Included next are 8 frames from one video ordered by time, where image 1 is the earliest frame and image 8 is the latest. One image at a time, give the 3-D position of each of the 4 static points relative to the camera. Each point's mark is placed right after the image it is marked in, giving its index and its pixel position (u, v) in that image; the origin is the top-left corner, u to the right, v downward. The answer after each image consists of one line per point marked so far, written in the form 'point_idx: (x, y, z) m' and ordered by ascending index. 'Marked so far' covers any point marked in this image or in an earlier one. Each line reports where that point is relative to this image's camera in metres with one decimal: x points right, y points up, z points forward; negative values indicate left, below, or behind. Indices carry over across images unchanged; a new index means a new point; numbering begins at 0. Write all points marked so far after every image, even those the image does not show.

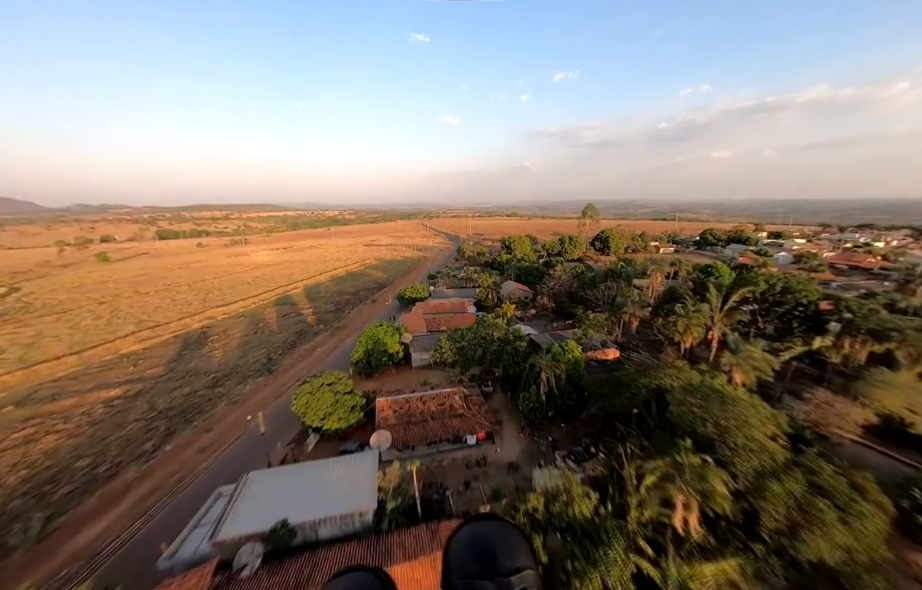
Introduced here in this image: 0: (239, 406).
0: (-13.8, -6.9, +17.3) m
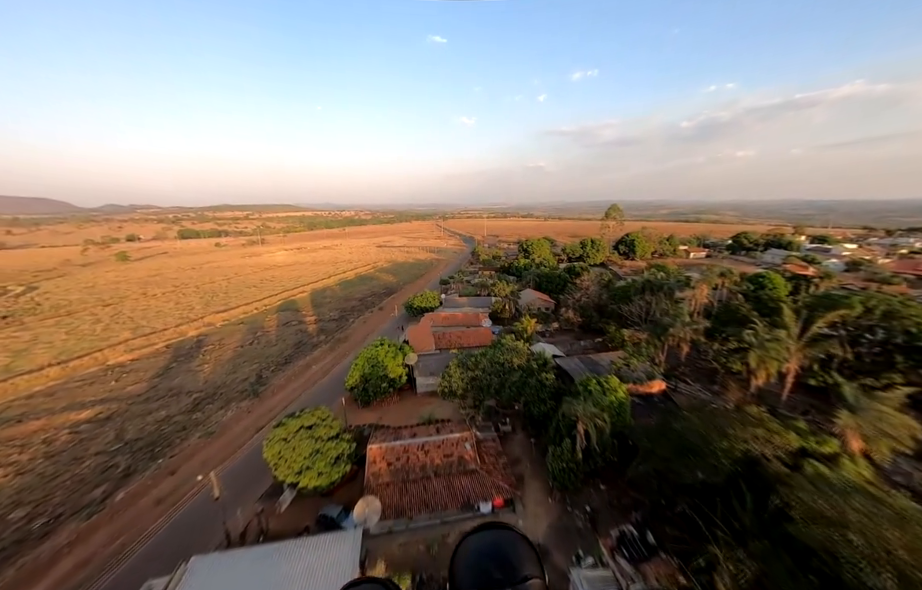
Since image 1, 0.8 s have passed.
0: (-13.2, -7.7, +14.8) m
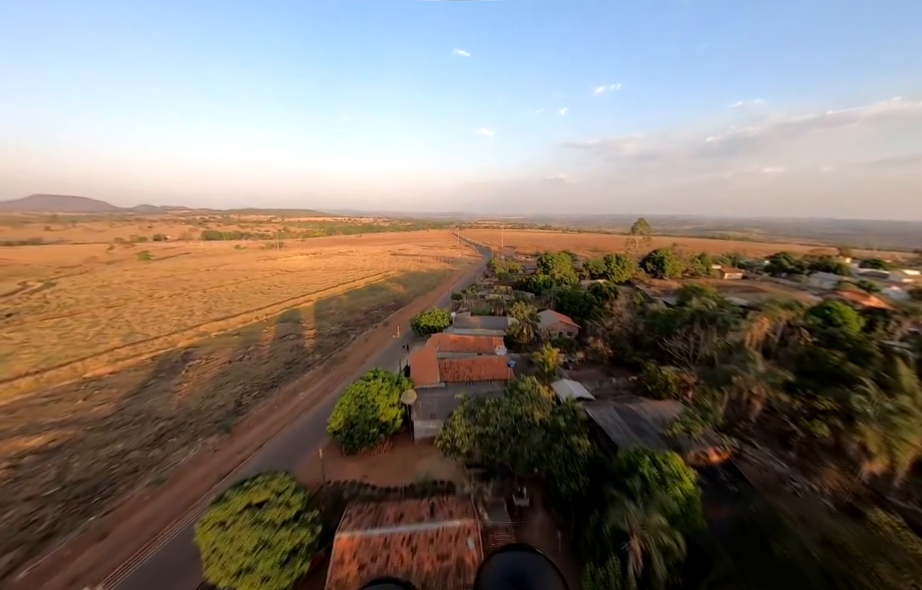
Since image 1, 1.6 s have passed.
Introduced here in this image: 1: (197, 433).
0: (-13.0, -8.6, +12.2) m
1: (-14.6, -7.7, +15.4) m
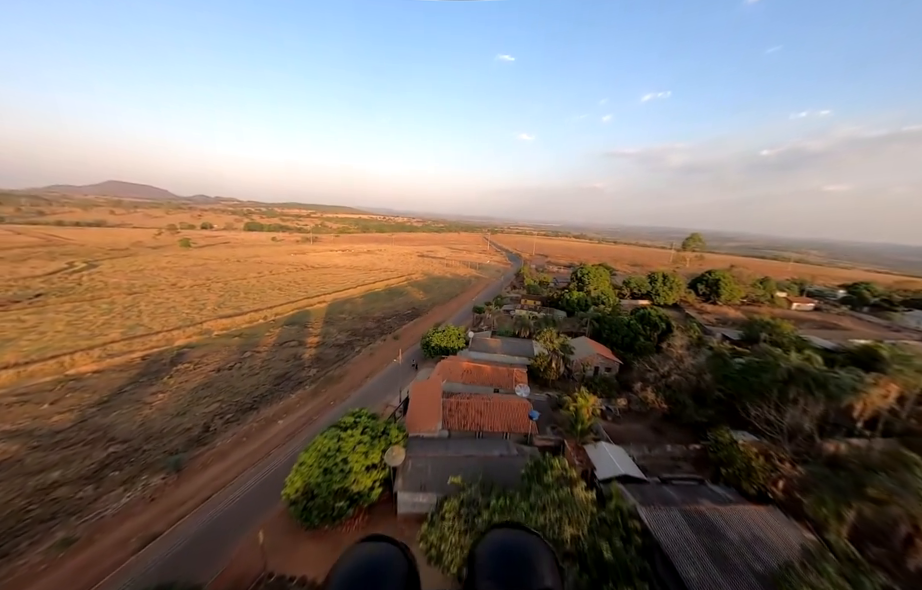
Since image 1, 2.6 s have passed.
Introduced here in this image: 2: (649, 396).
0: (-13.4, -8.9, +9.5) m
1: (-14.6, -8.0, +12.8) m
2: (+12.5, -6.7, +18.6) m
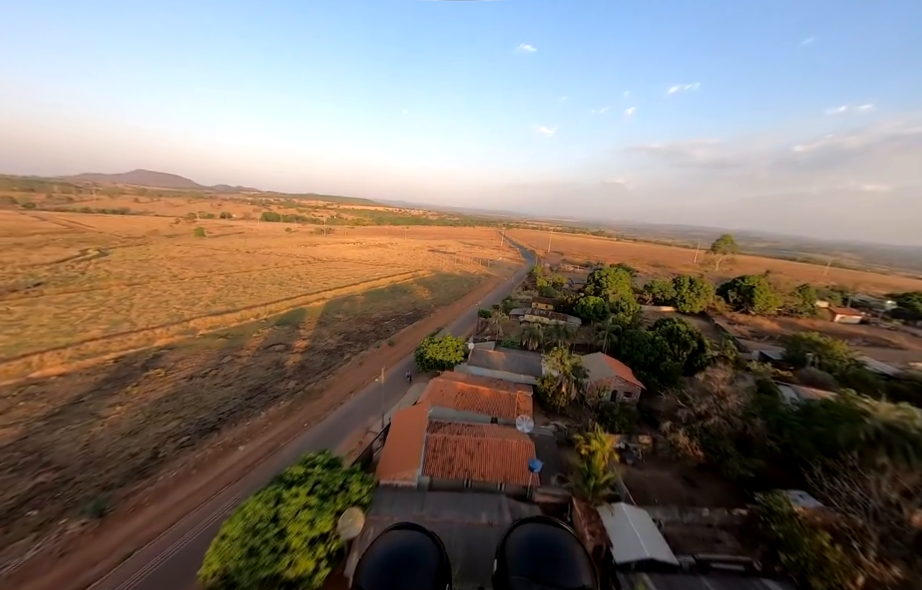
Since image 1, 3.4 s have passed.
0: (-14.4, -9.4, +7.5) m
1: (-15.4, -8.3, +10.9) m
2: (+12.0, -7.8, +15.3) m
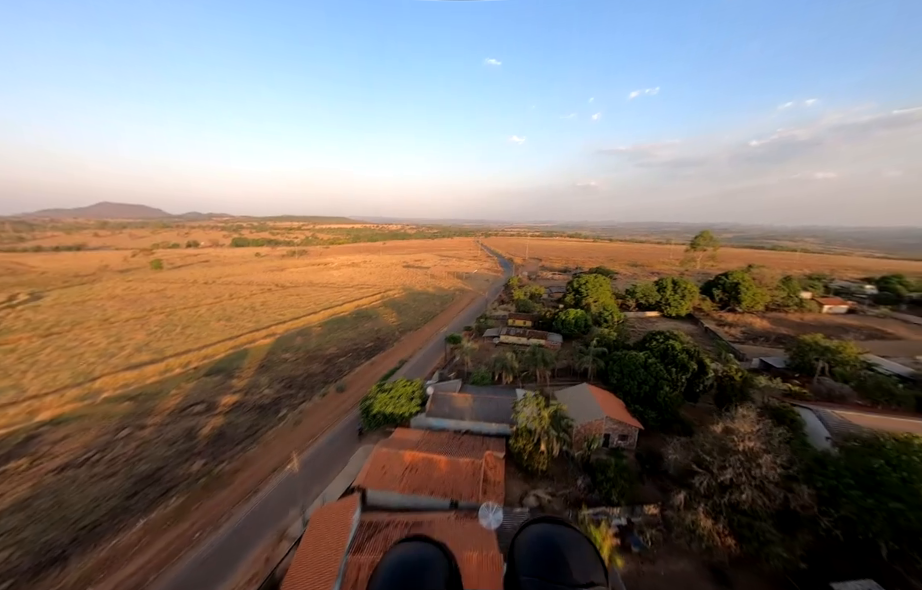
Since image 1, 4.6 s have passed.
0: (-16.1, -12.0, +2.9) m
1: (-17.3, -11.2, +6.3) m
2: (+9.8, -8.8, +11.6) m
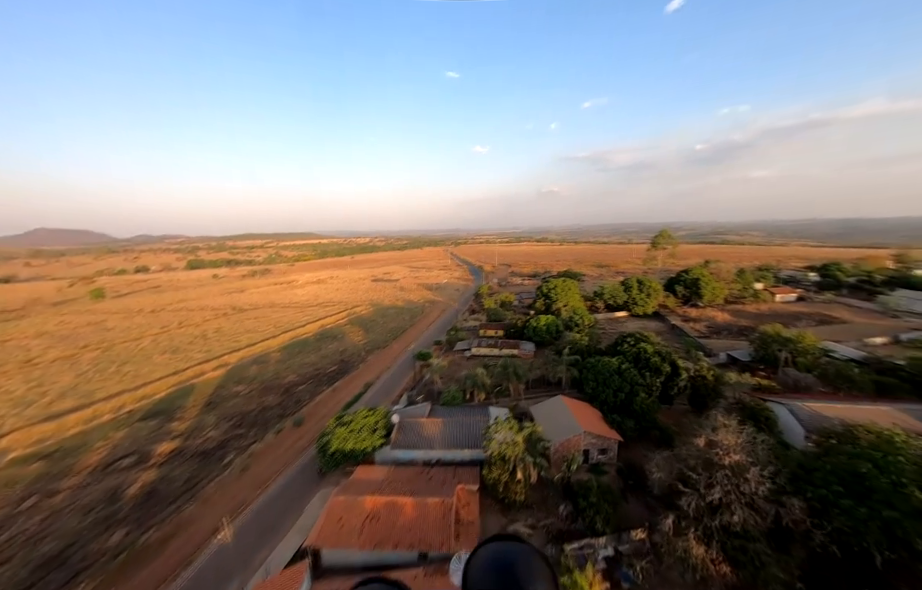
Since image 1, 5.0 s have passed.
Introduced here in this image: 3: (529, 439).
0: (-16.3, -13.4, +0.1) m
1: (-17.8, -12.7, +3.4) m
2: (+8.7, -8.9, +10.8) m
3: (+3.6, -6.6, +13.9) m
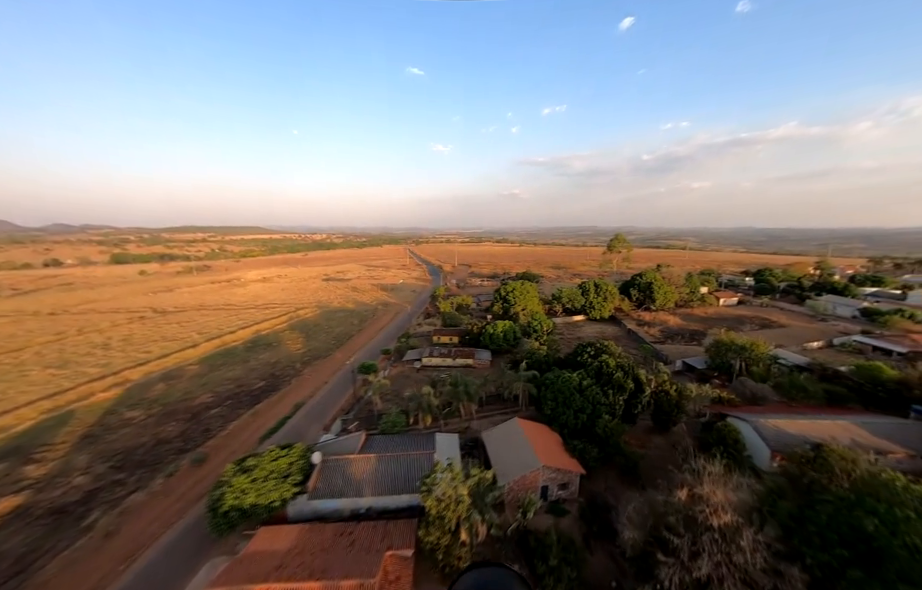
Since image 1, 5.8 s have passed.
0: (-17.4, -13.7, -4.1) m
1: (-19.2, -13.0, -1.0) m
2: (+6.4, -9.3, +9.0) m
3: (+1.1, -7.0, +11.7) m
